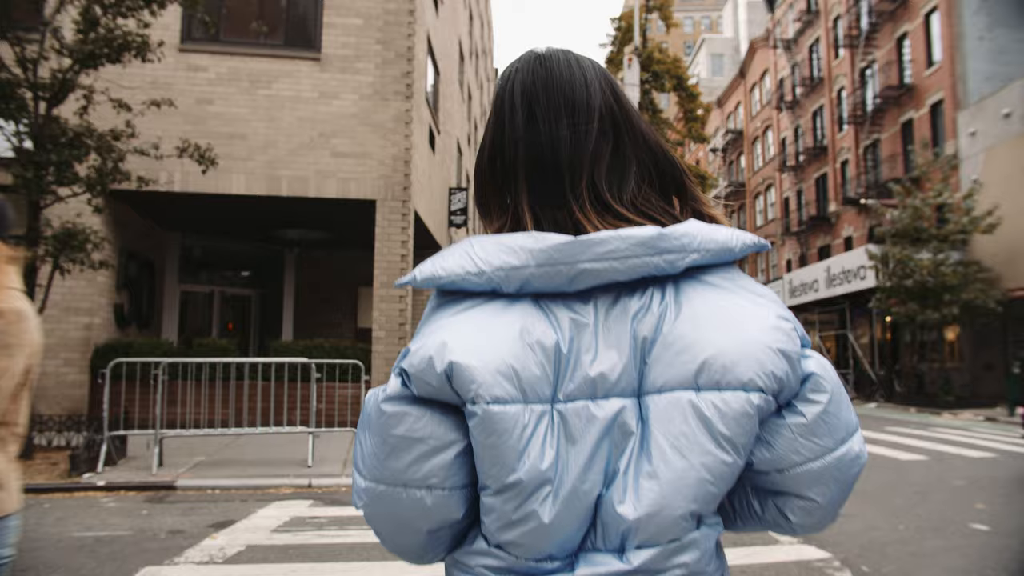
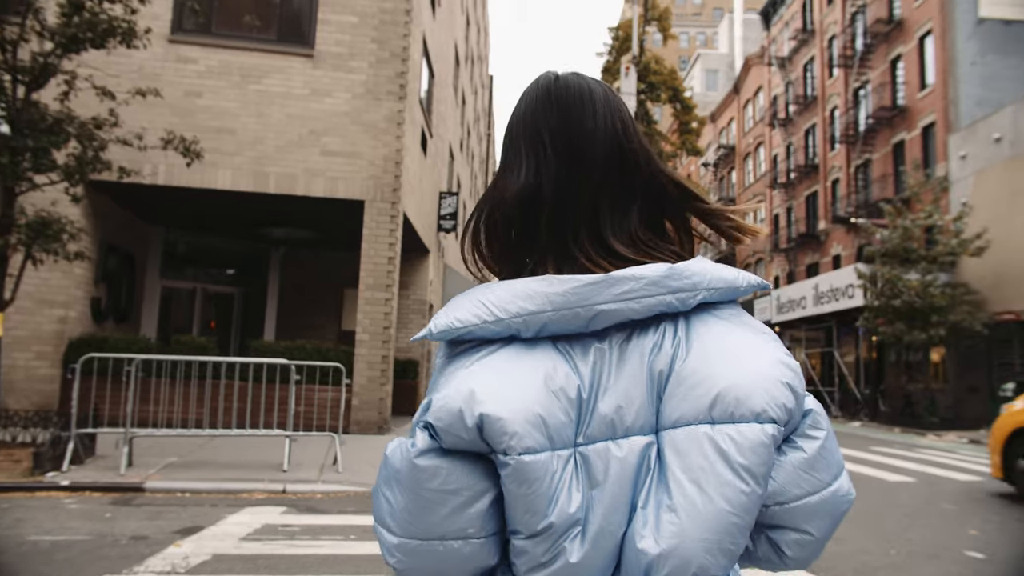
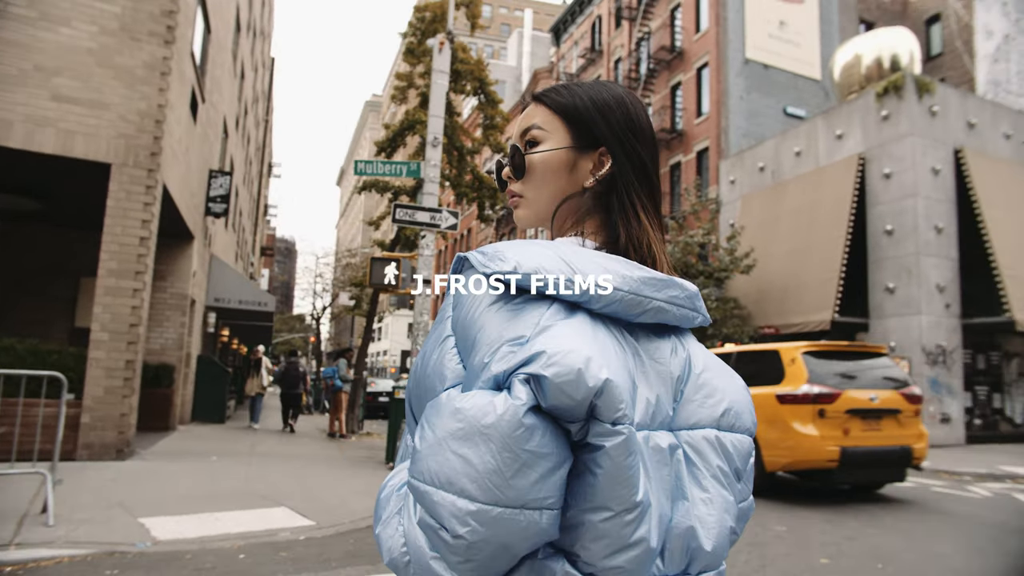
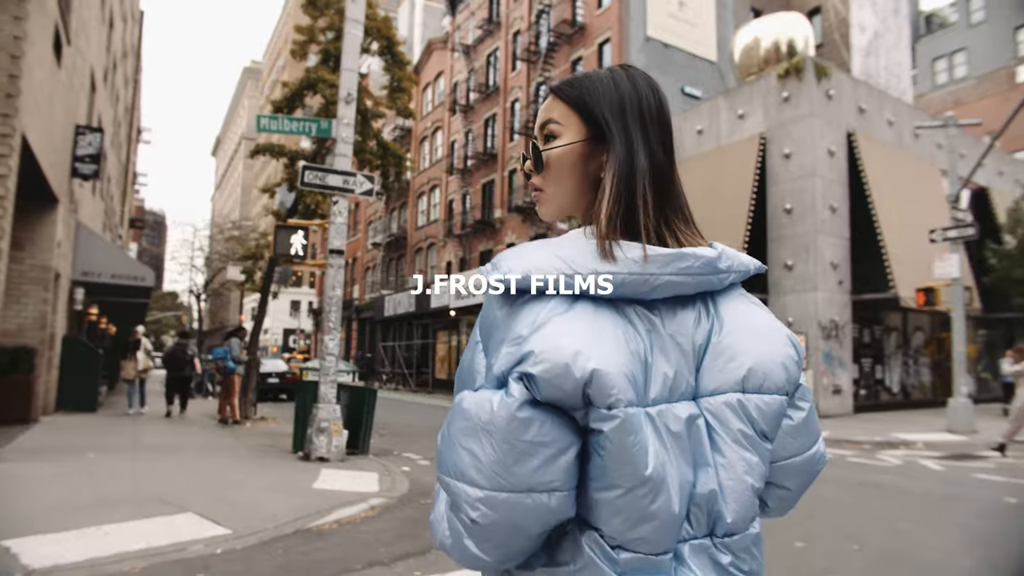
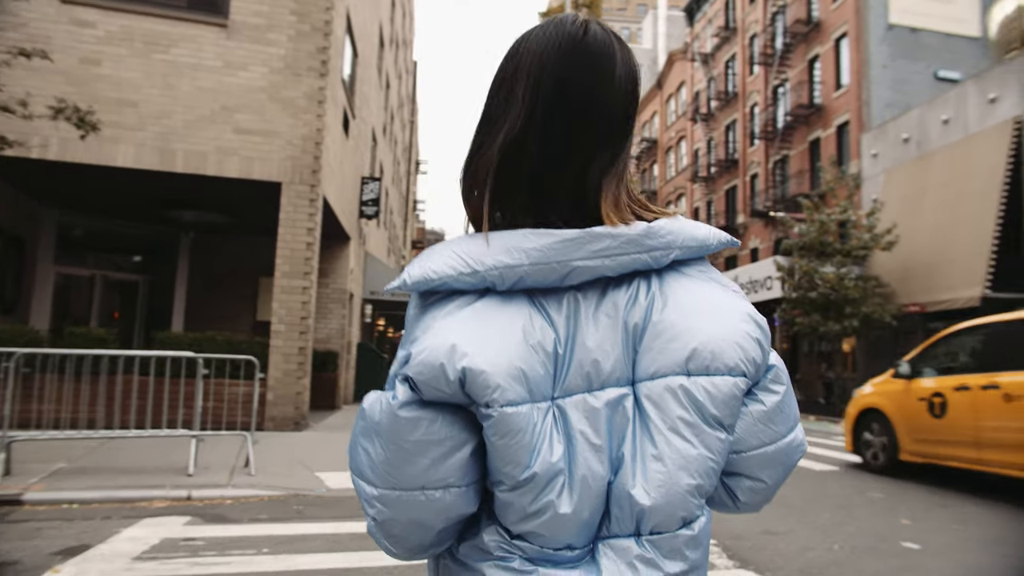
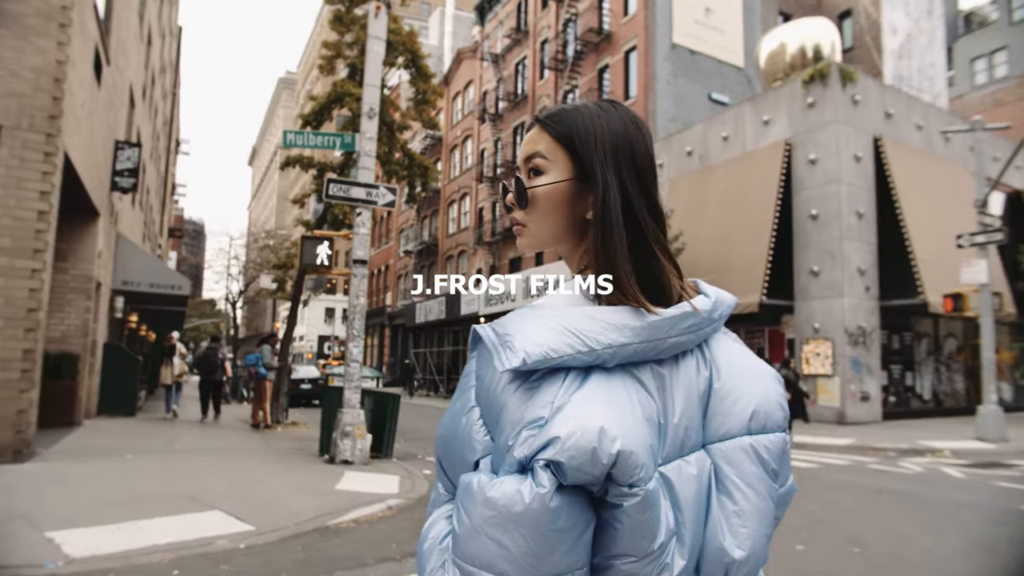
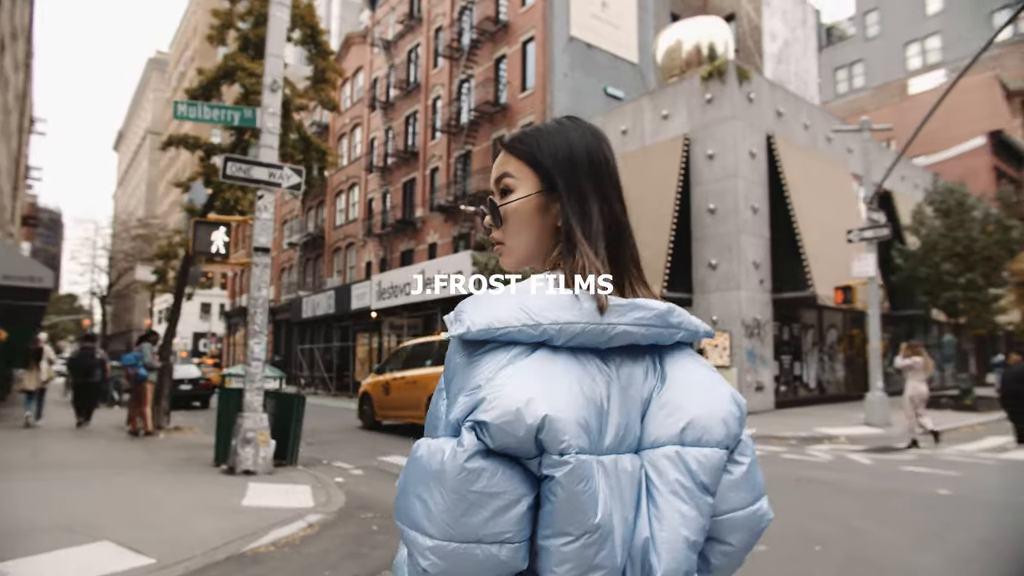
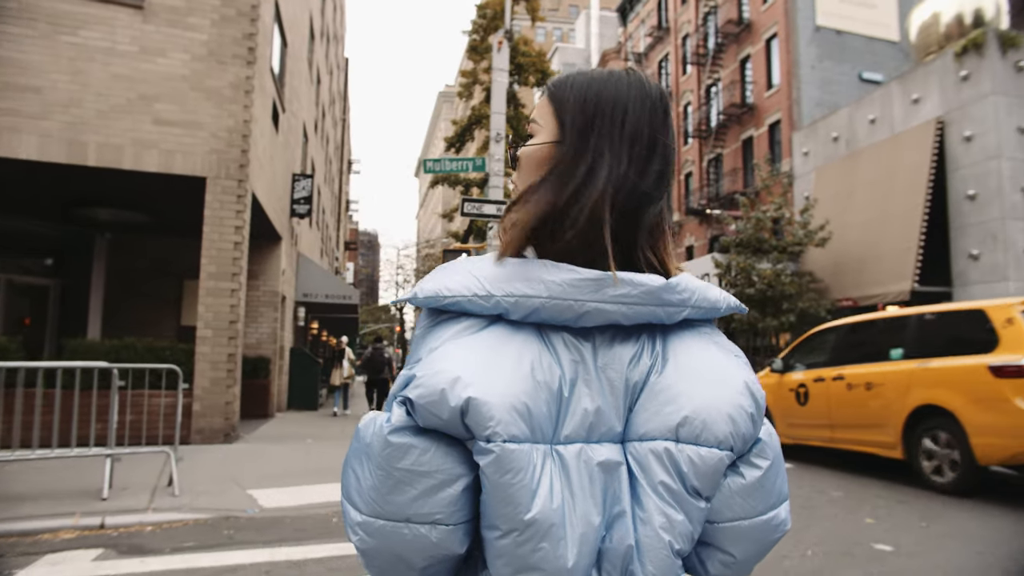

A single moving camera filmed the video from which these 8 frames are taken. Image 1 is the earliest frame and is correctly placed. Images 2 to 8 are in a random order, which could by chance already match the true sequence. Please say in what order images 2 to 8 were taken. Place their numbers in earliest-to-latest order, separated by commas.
2, 5, 8, 3, 6, 4, 7
